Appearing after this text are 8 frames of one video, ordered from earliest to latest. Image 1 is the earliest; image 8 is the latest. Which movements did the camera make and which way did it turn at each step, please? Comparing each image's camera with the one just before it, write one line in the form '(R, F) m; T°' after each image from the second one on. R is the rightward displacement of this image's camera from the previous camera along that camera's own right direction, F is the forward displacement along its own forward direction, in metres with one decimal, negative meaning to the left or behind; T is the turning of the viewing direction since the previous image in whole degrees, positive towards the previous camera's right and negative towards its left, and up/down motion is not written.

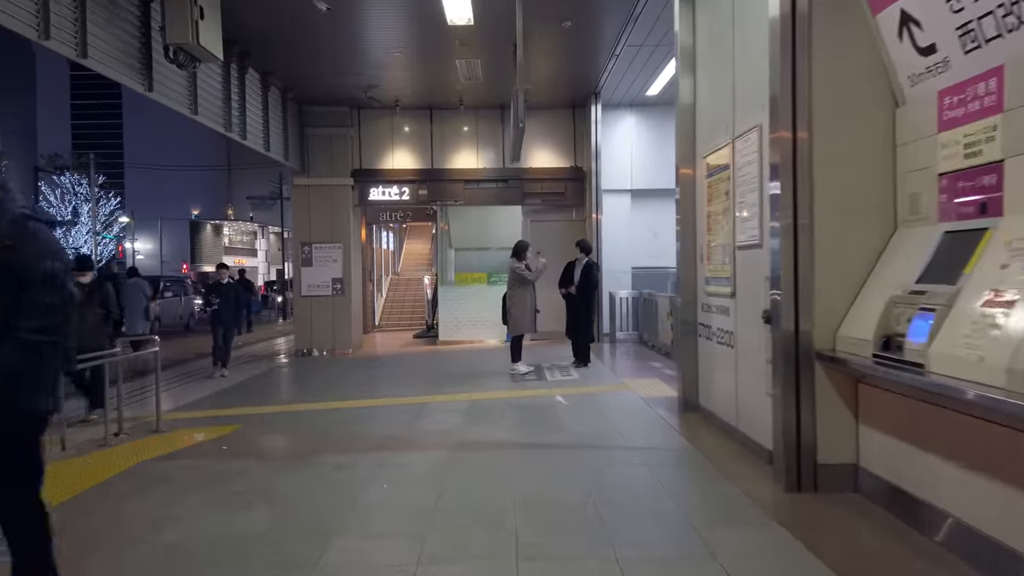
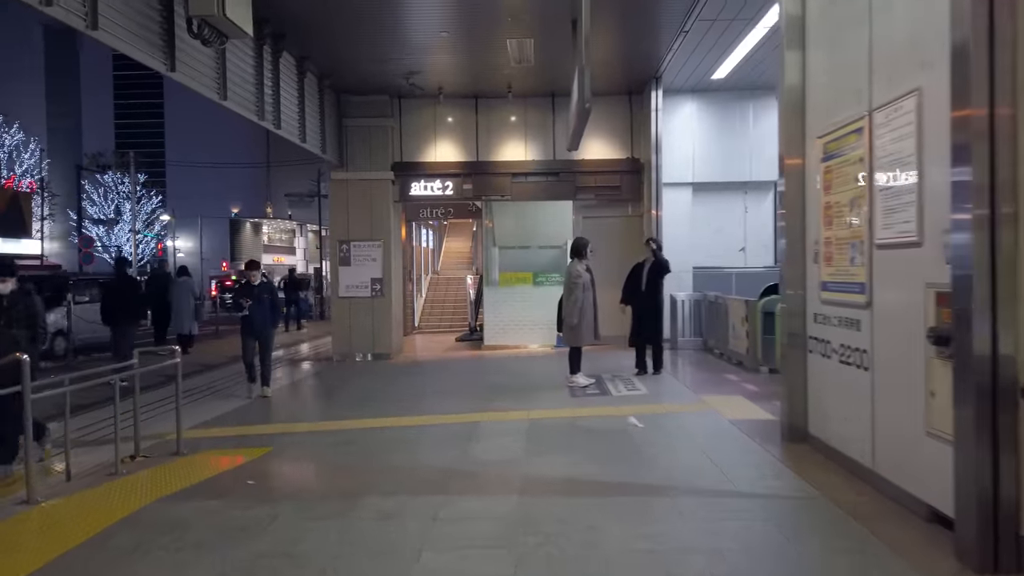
(-0.3, +1.2) m; -3°
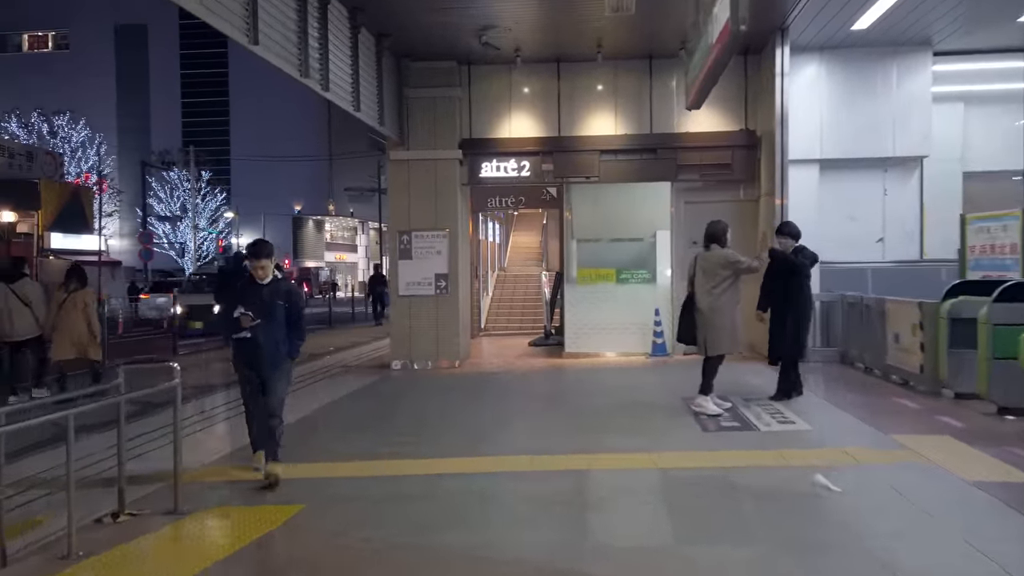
(-0.5, +2.3) m; -4°
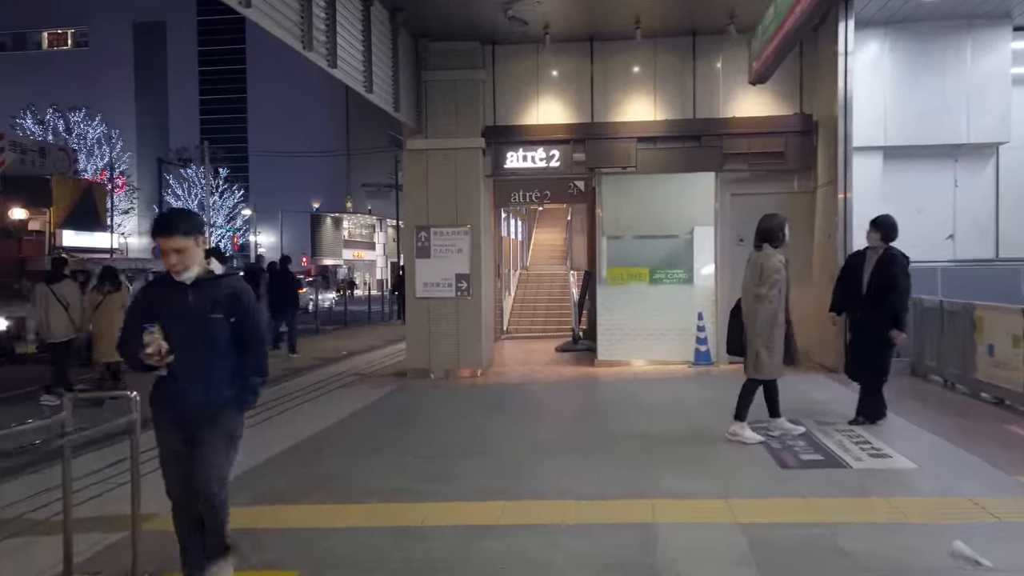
(-0.2, +1.2) m; -1°
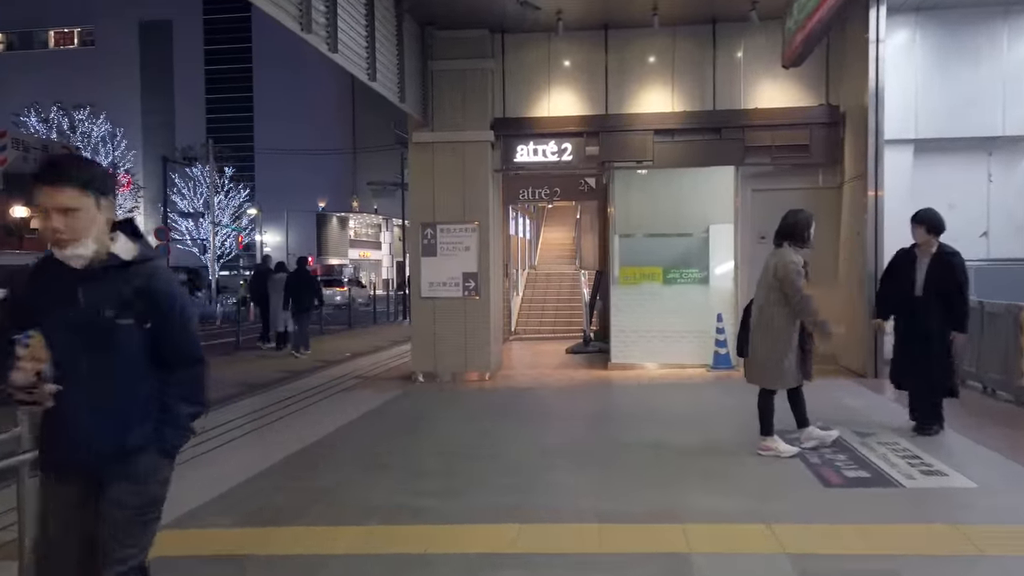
(-0.1, +0.5) m; 0°
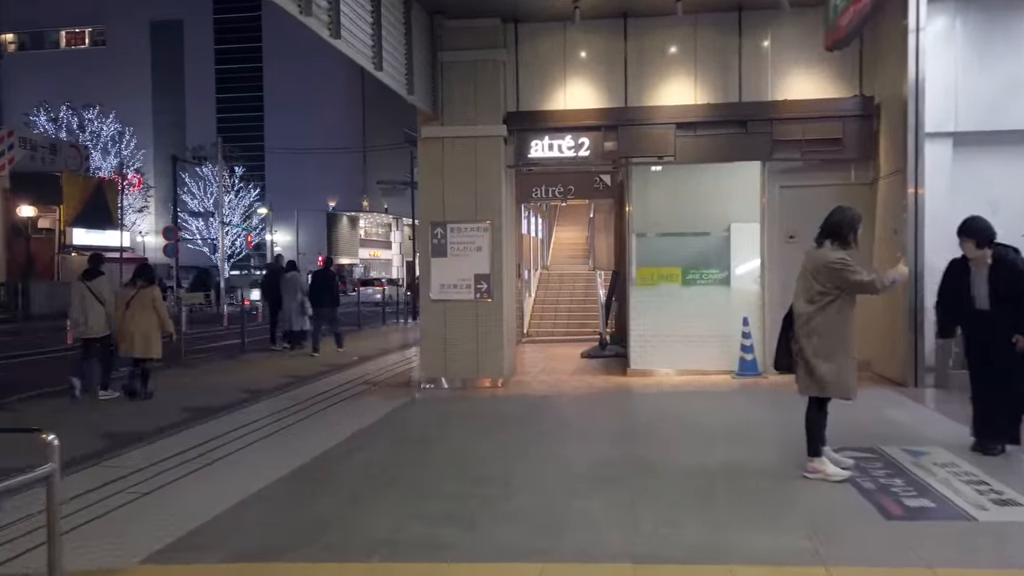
(-0.1, +0.6) m; -1°
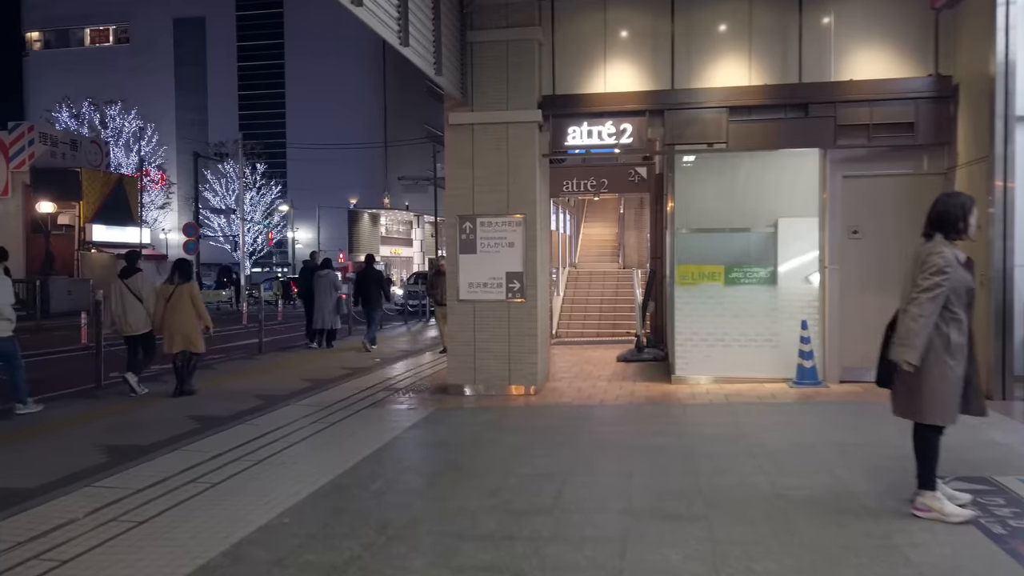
(-0.2, +0.9) m; -2°
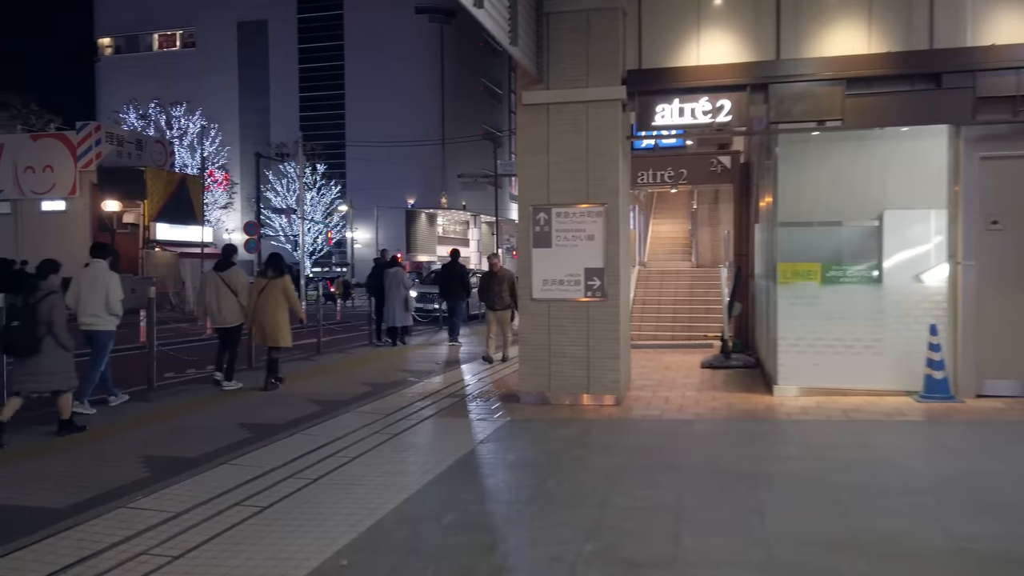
(-0.3, +1.0) m; -4°
